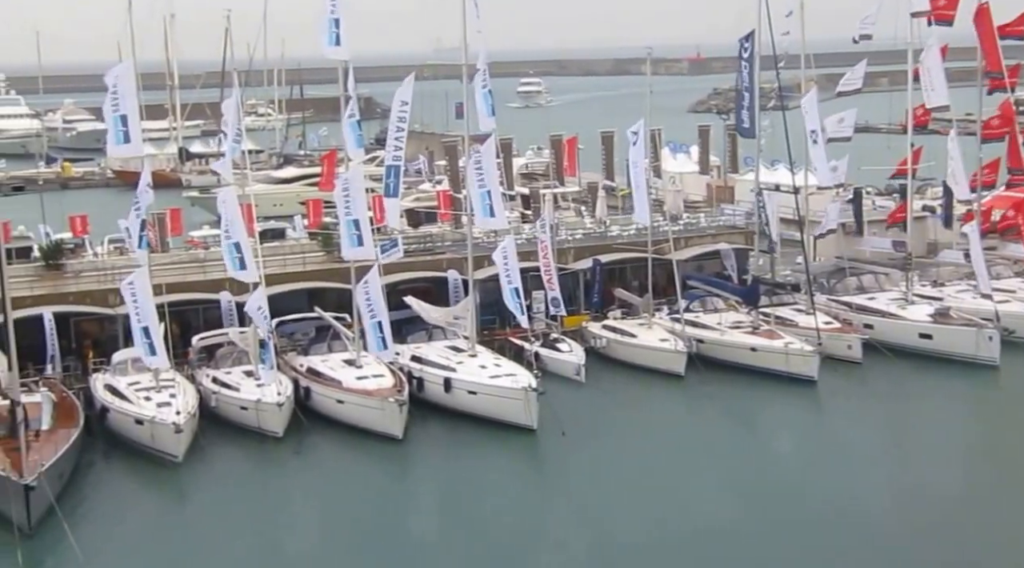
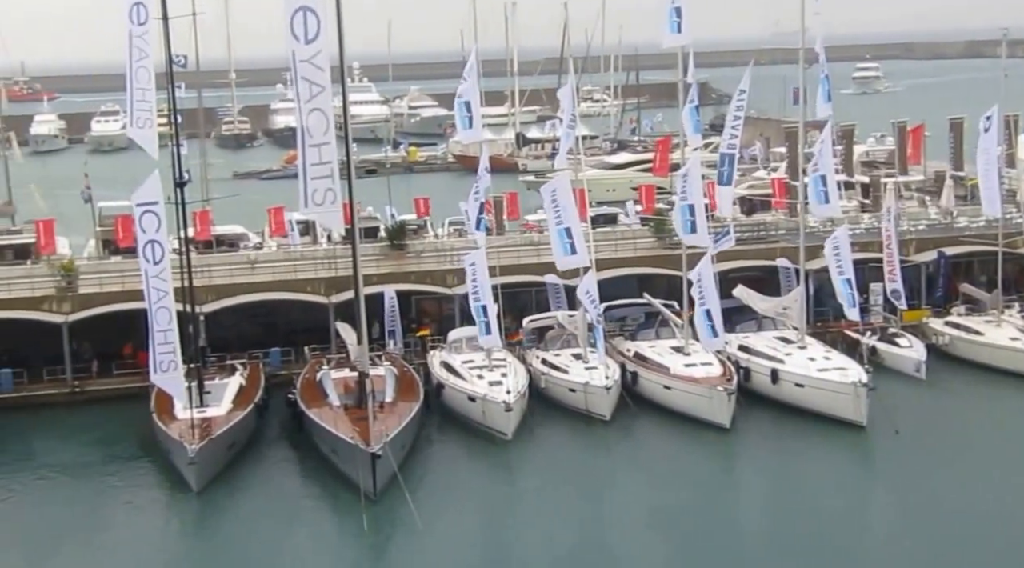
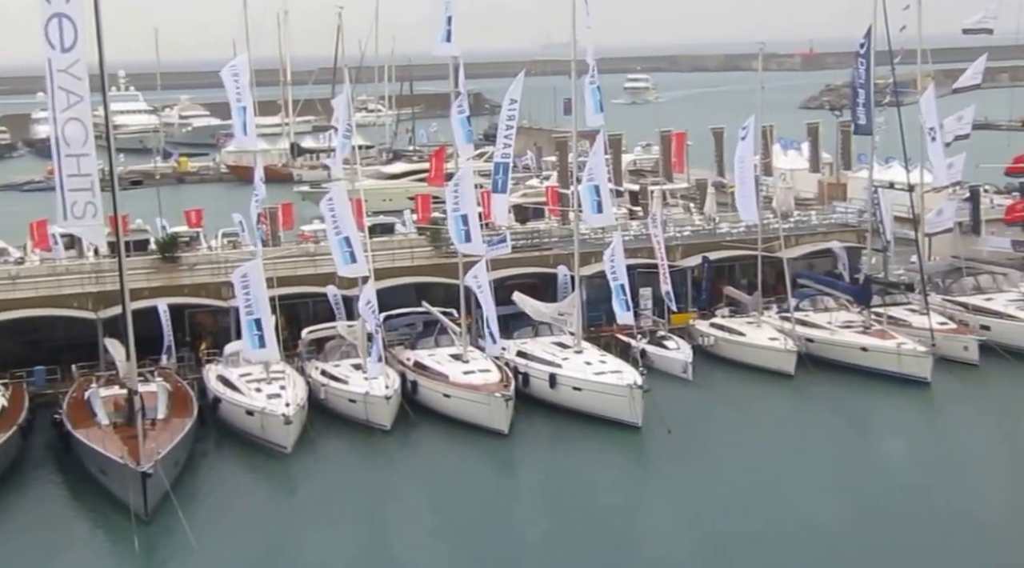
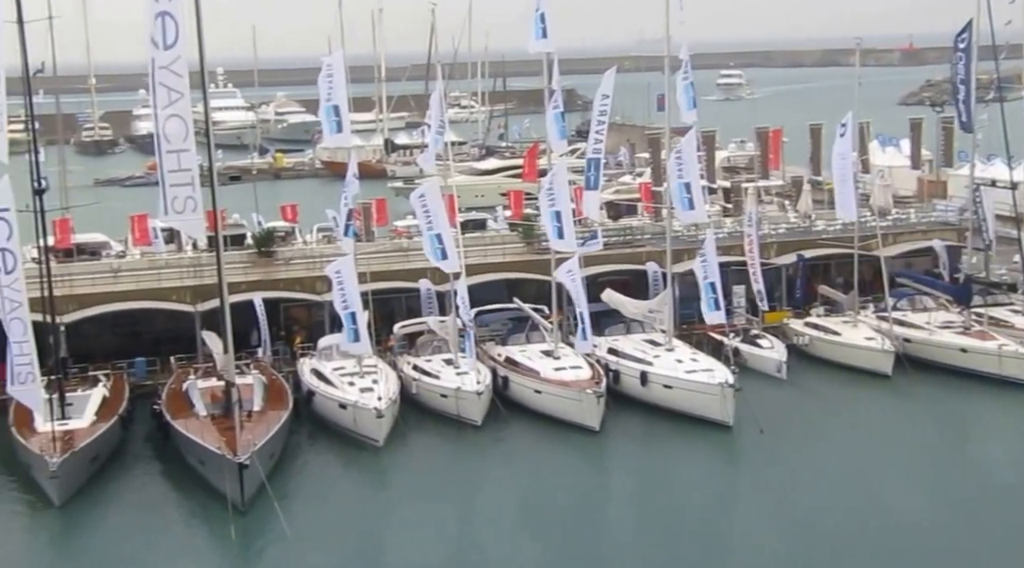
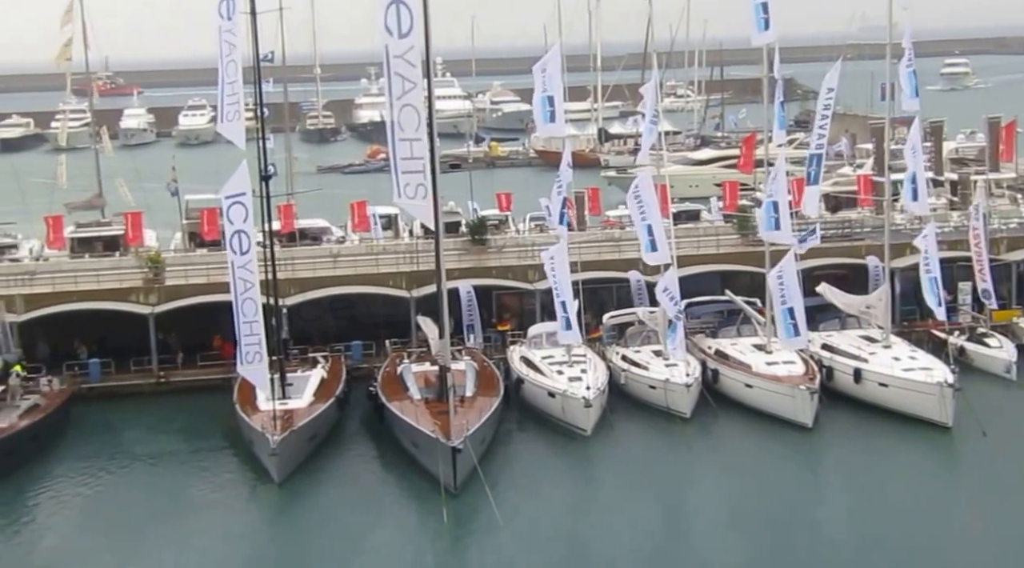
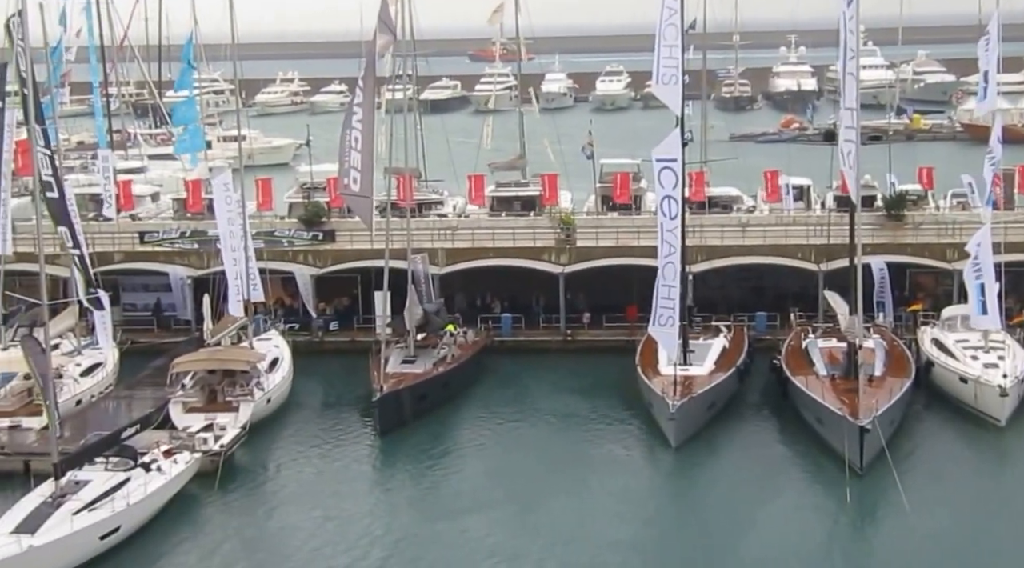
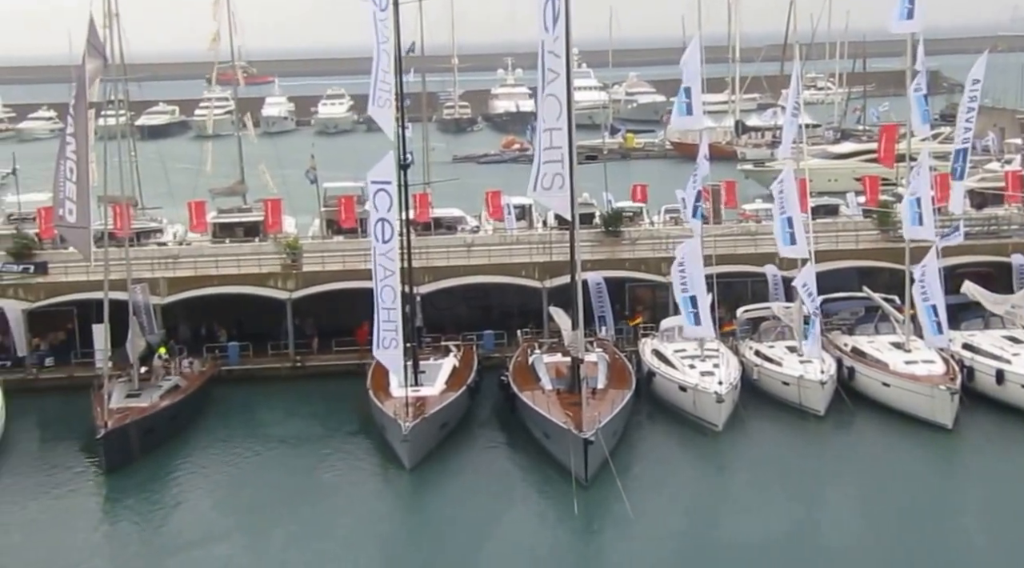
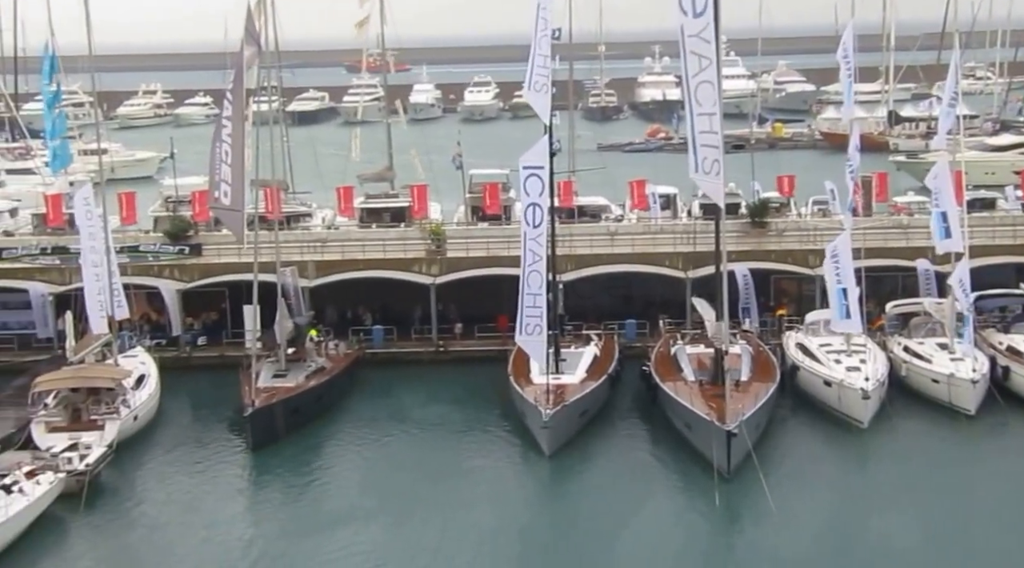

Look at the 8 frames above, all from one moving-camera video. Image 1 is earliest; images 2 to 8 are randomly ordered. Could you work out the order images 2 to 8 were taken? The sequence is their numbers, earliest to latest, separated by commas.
3, 4, 2, 5, 7, 8, 6
